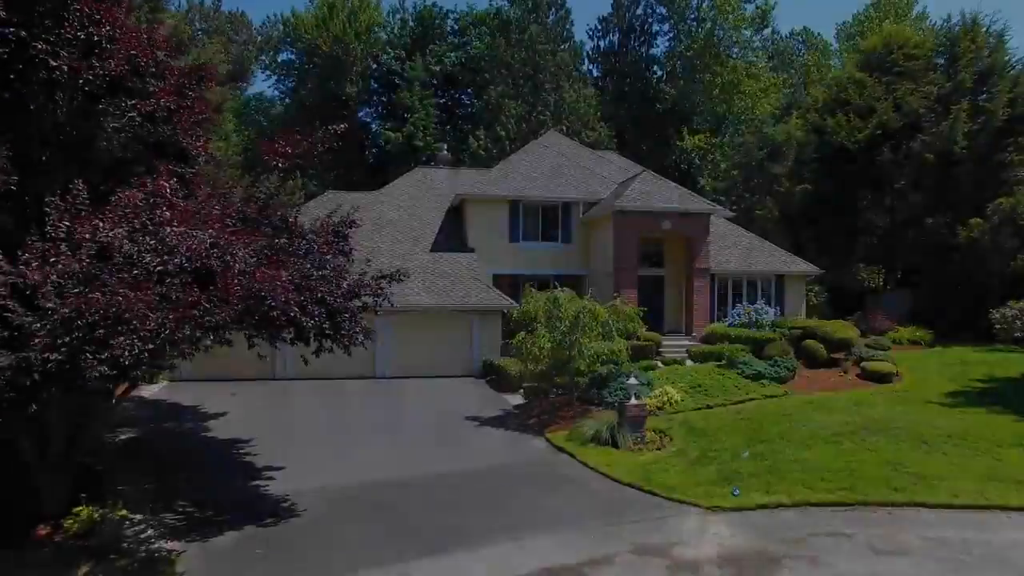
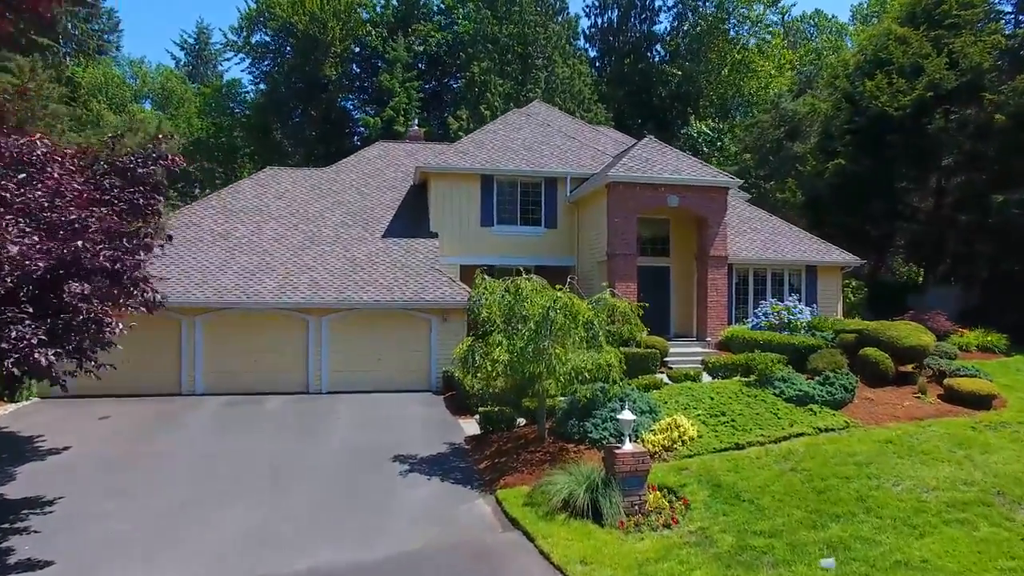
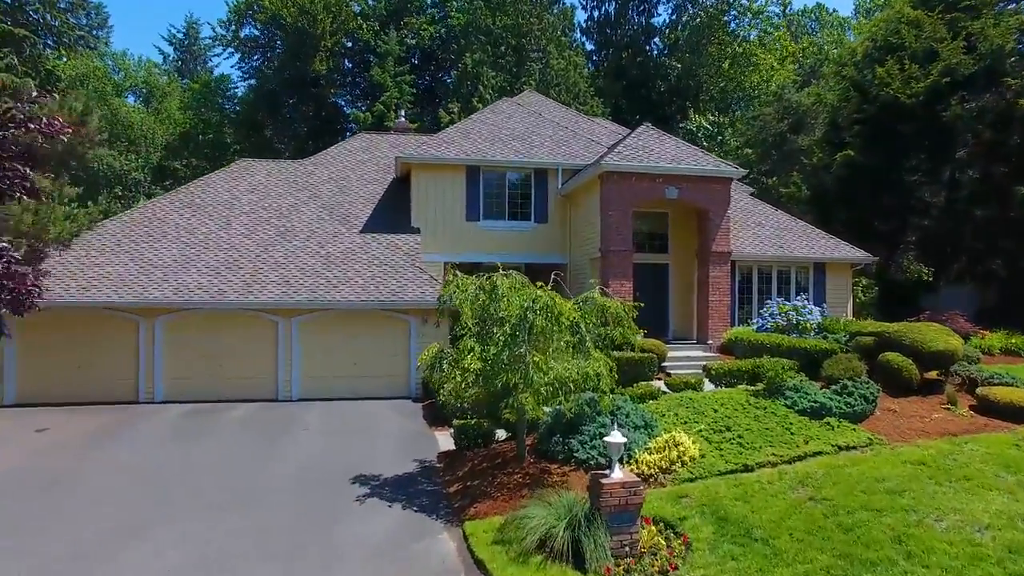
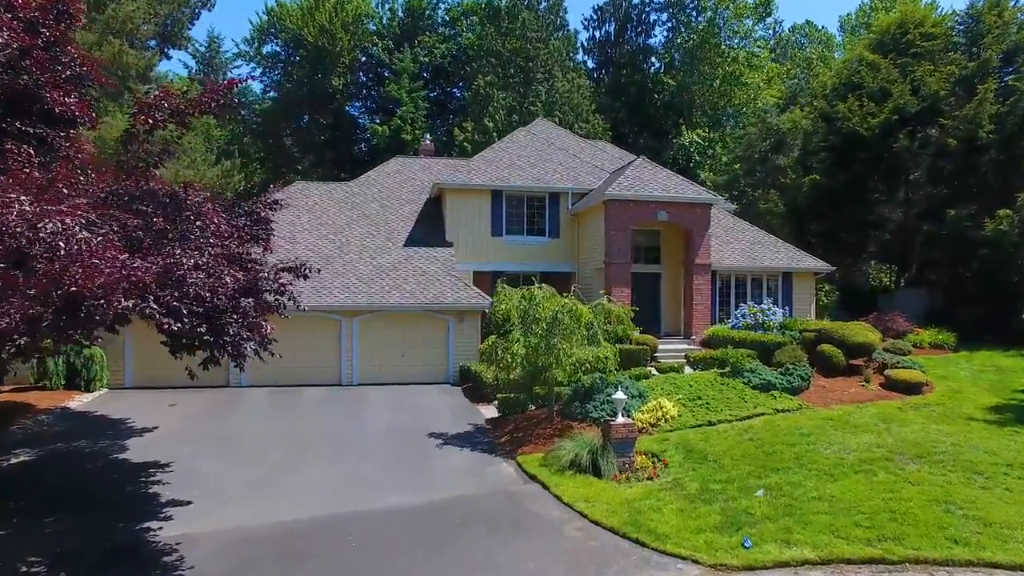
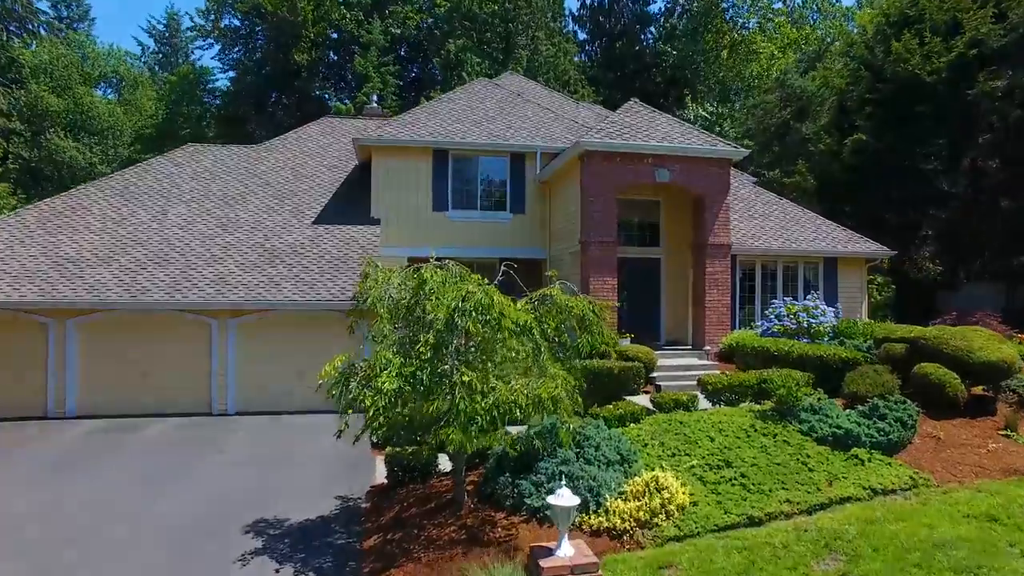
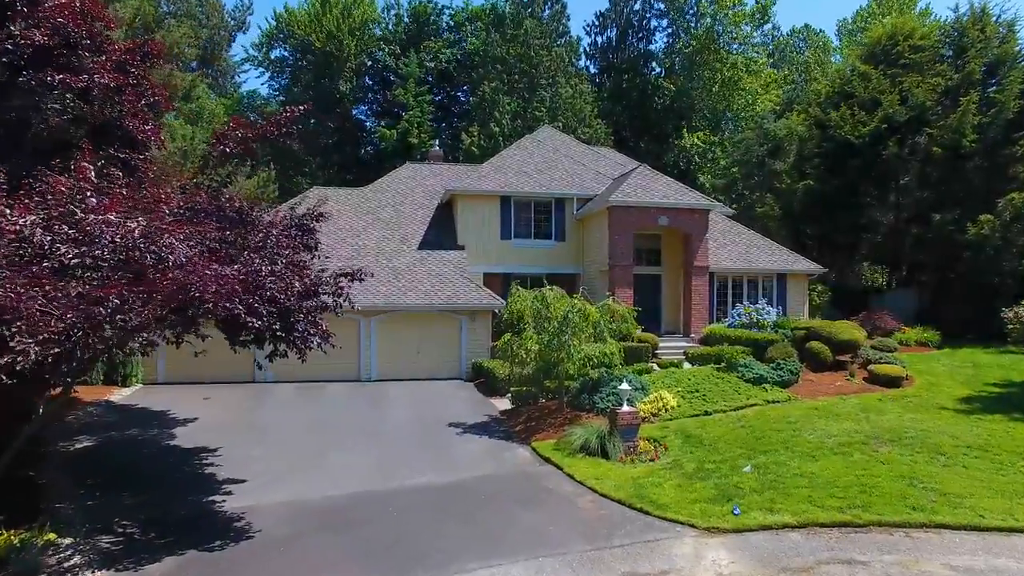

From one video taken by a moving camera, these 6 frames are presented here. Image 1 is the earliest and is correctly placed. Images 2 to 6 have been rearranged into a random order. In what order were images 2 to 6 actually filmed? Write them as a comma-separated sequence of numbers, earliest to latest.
6, 4, 2, 3, 5
